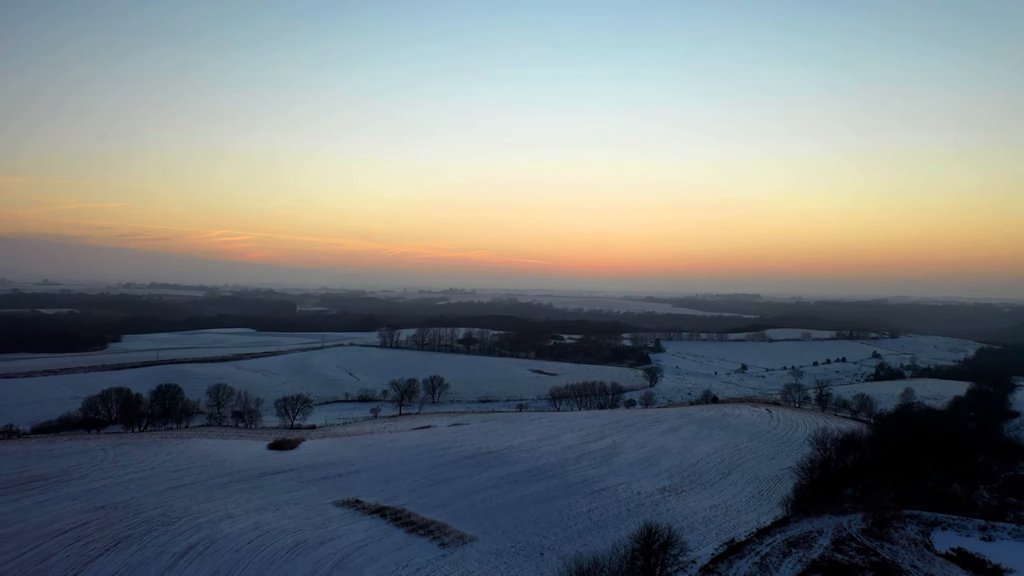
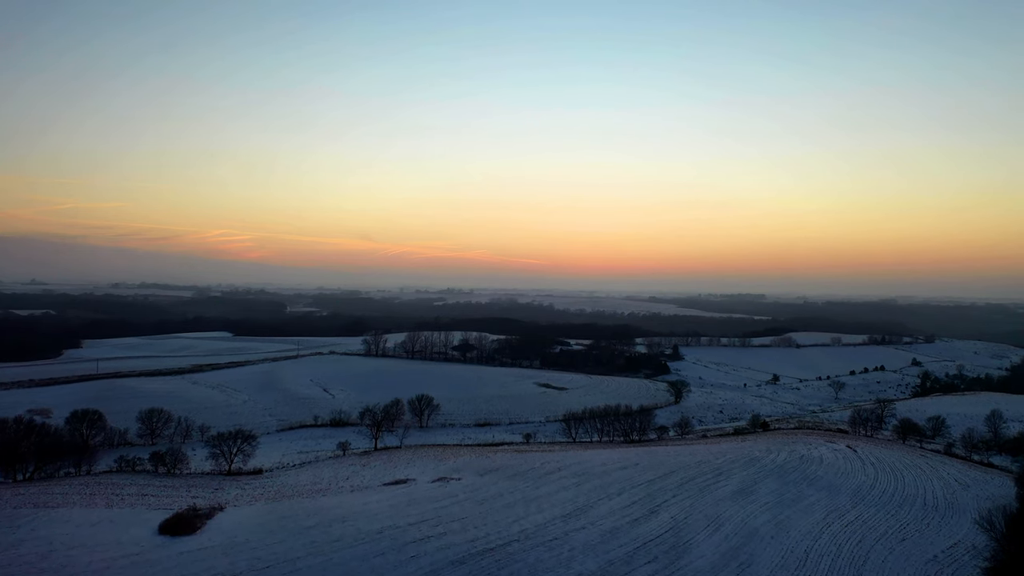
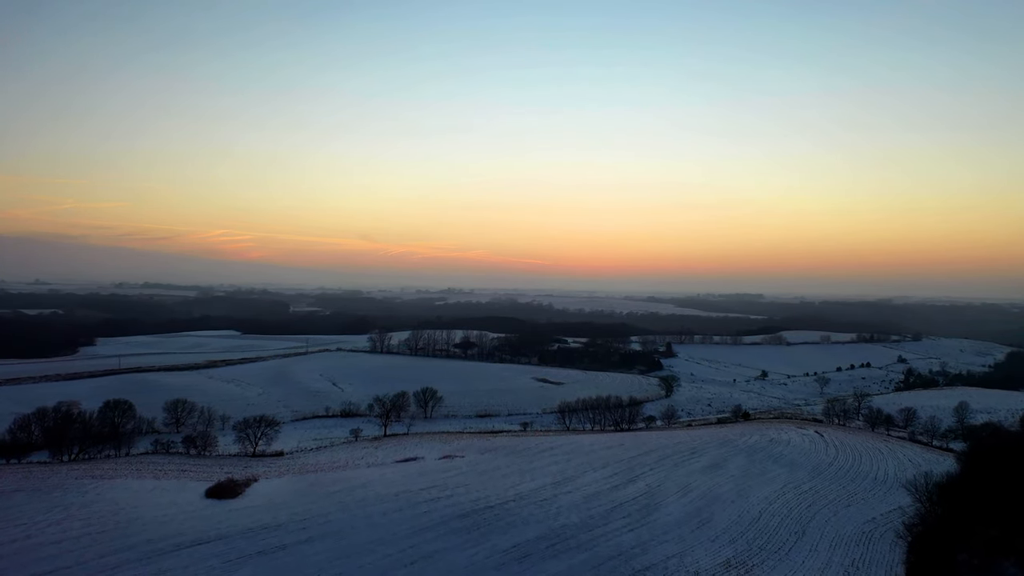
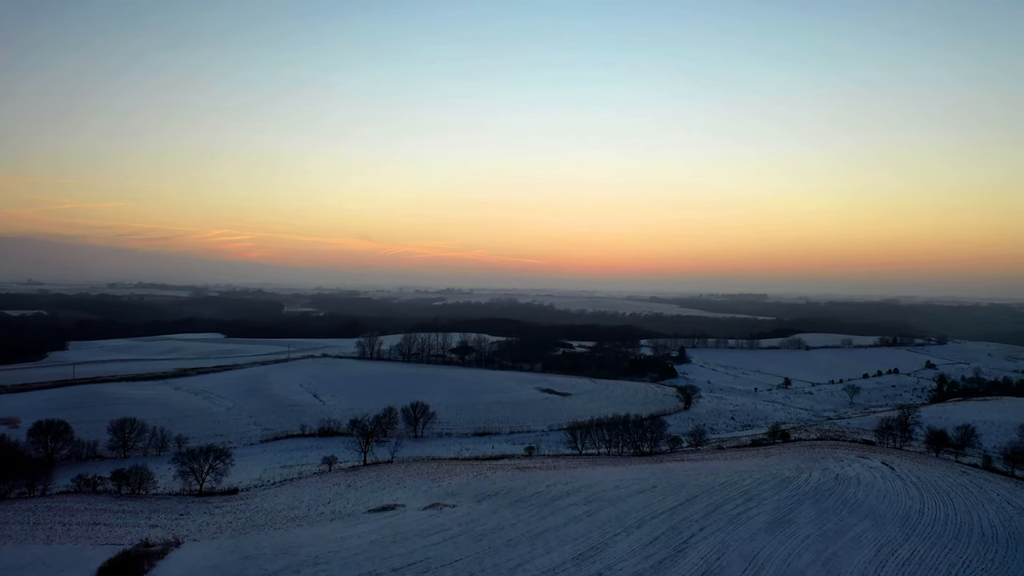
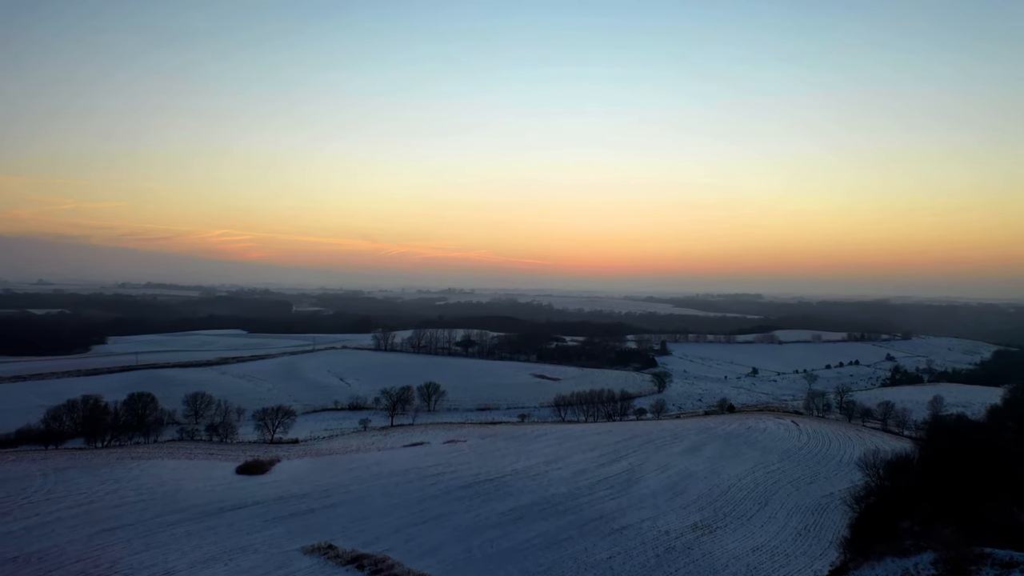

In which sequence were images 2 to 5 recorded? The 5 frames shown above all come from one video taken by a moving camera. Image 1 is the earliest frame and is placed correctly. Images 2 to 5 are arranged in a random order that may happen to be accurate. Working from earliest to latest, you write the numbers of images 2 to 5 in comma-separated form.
5, 3, 2, 4
